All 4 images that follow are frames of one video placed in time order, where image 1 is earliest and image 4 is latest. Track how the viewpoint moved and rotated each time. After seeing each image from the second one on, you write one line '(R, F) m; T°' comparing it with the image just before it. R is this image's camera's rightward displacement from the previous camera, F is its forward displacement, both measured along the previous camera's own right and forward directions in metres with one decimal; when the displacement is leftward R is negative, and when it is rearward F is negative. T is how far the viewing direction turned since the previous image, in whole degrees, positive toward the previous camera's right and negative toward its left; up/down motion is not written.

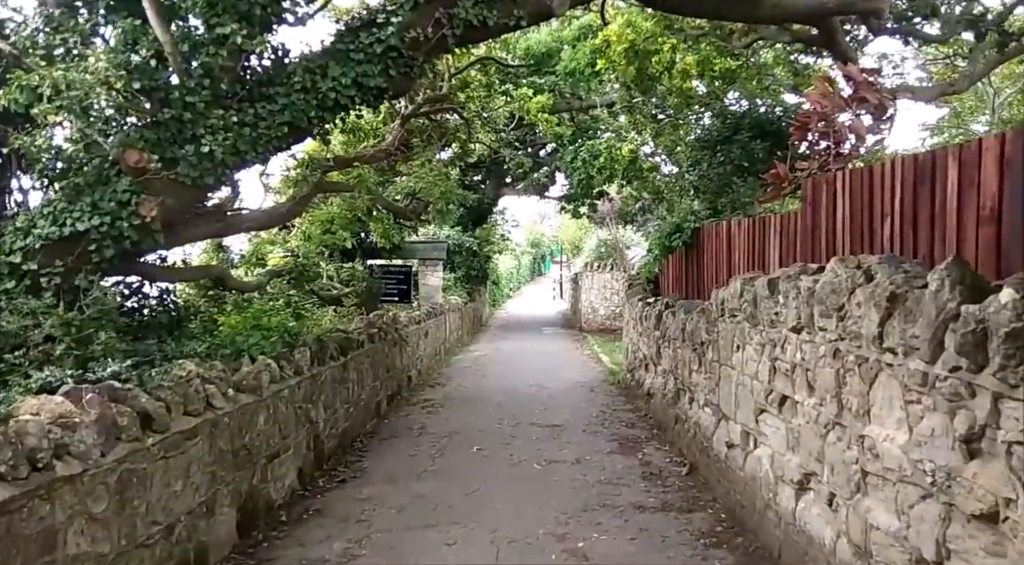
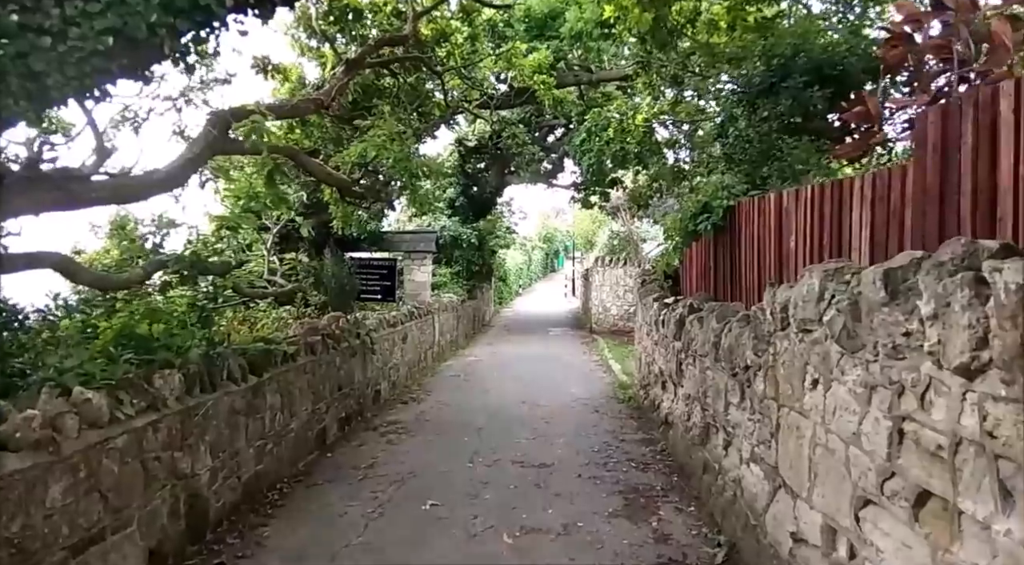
(+0.3, +1.8) m; -1°
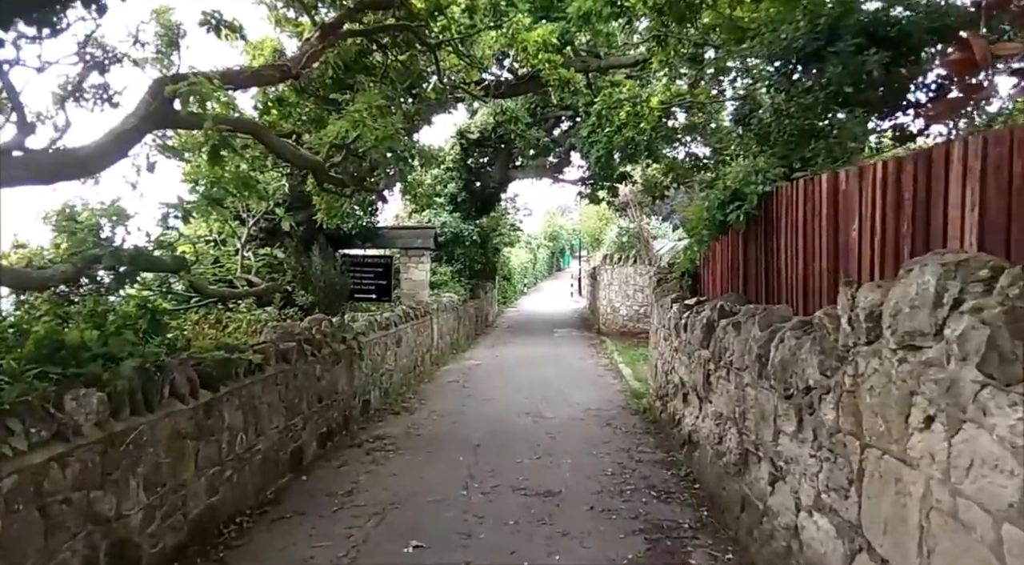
(0.0, +0.8) m; 0°
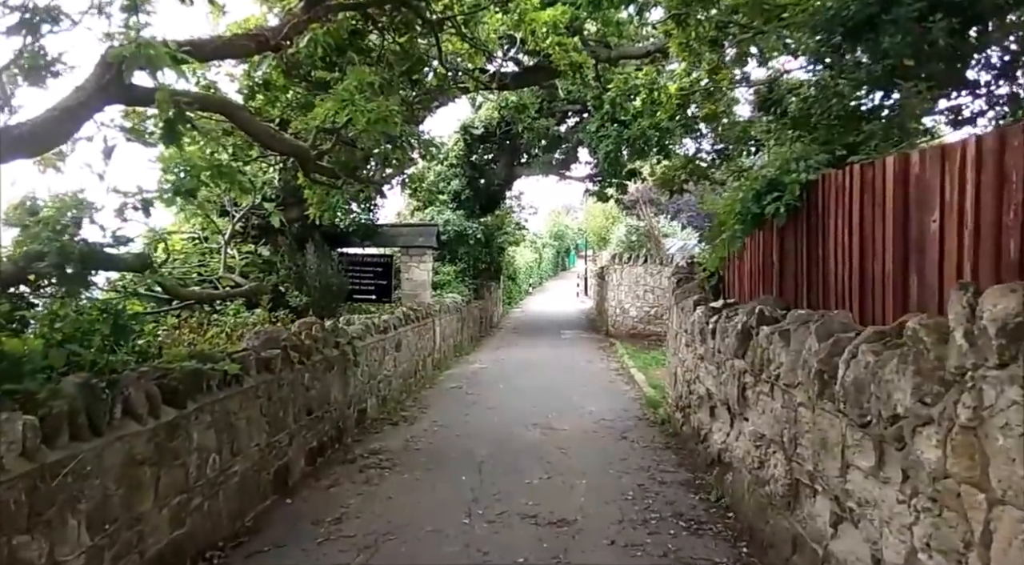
(0.0, +0.6) m; 0°
